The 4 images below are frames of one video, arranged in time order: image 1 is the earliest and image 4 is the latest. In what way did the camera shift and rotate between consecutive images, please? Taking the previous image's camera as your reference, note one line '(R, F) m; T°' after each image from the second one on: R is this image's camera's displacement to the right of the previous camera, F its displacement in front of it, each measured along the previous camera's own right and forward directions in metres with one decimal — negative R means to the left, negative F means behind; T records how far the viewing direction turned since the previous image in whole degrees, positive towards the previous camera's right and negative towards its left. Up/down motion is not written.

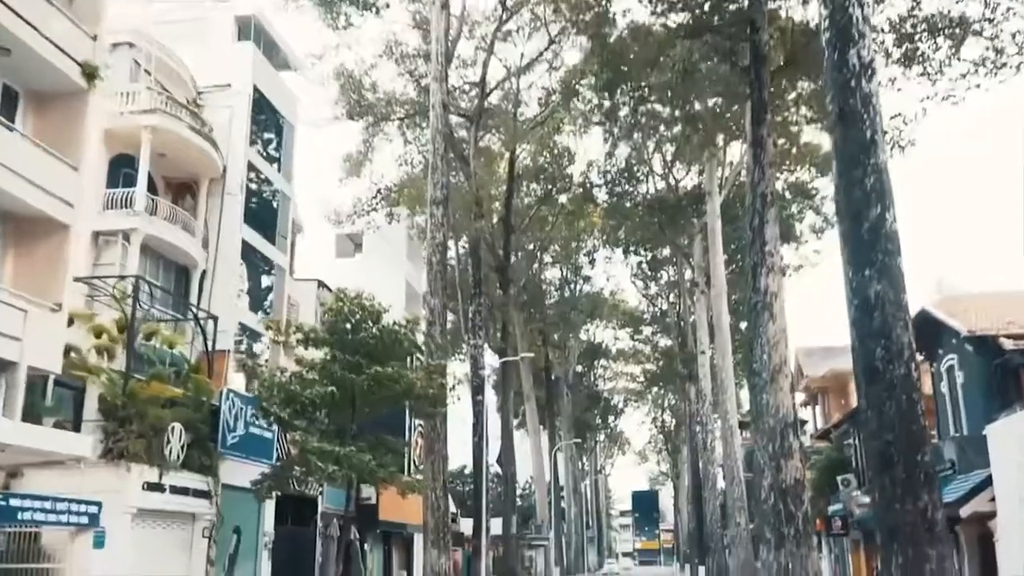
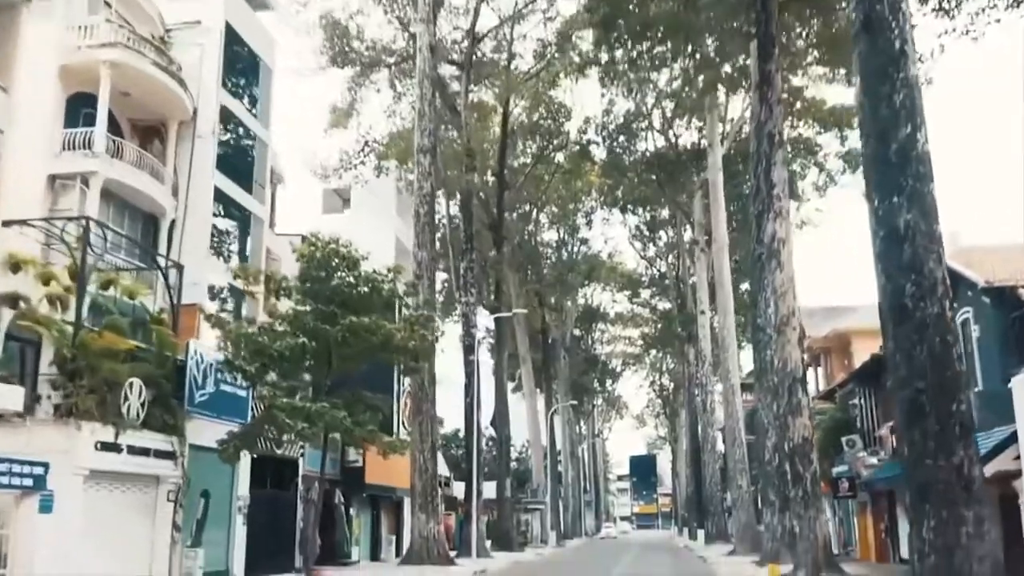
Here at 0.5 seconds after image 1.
(+0.3, +2.0) m; 0°
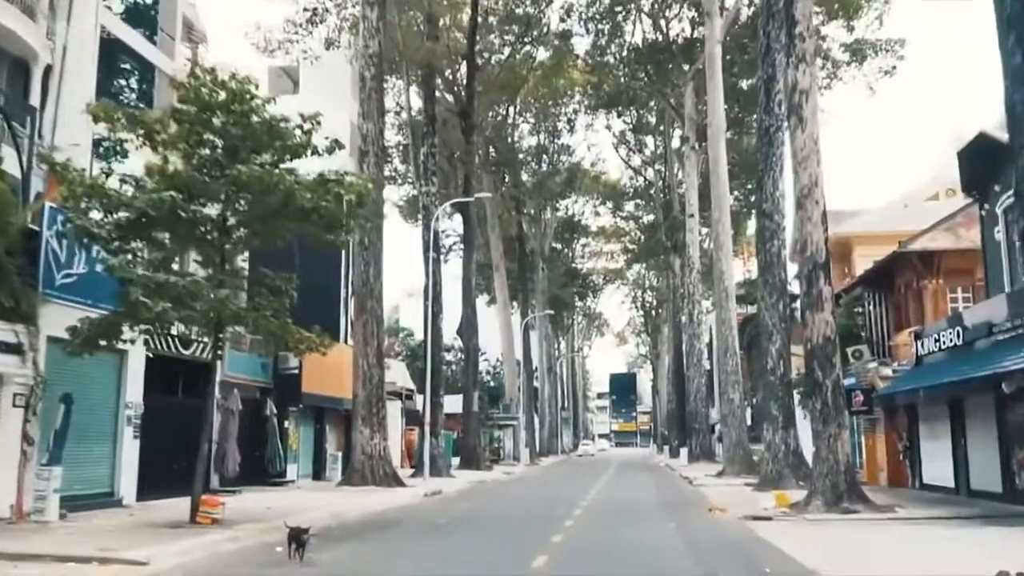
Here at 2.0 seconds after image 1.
(+0.7, +5.5) m; +1°
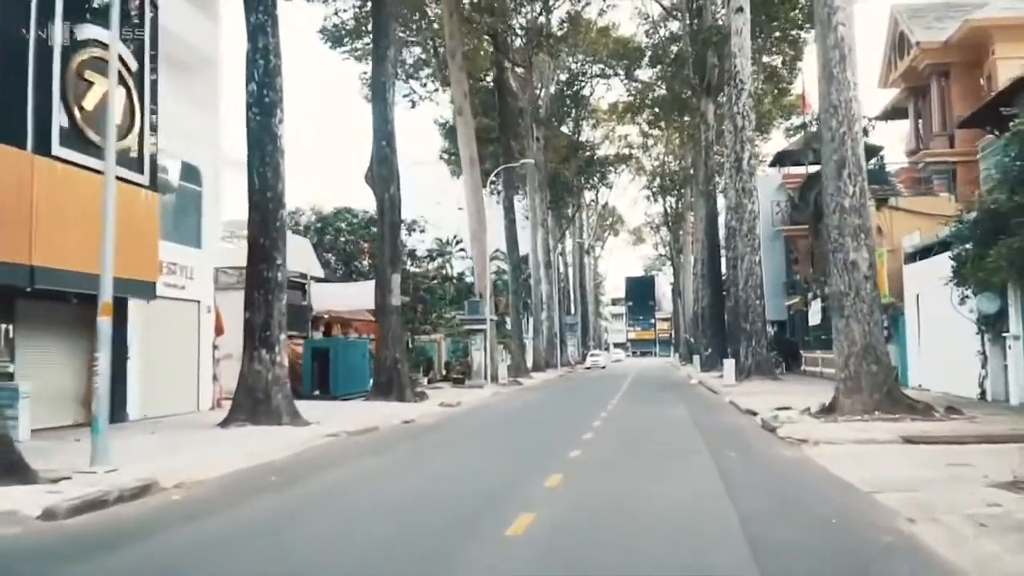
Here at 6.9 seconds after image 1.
(+2.4, +19.8) m; -1°
